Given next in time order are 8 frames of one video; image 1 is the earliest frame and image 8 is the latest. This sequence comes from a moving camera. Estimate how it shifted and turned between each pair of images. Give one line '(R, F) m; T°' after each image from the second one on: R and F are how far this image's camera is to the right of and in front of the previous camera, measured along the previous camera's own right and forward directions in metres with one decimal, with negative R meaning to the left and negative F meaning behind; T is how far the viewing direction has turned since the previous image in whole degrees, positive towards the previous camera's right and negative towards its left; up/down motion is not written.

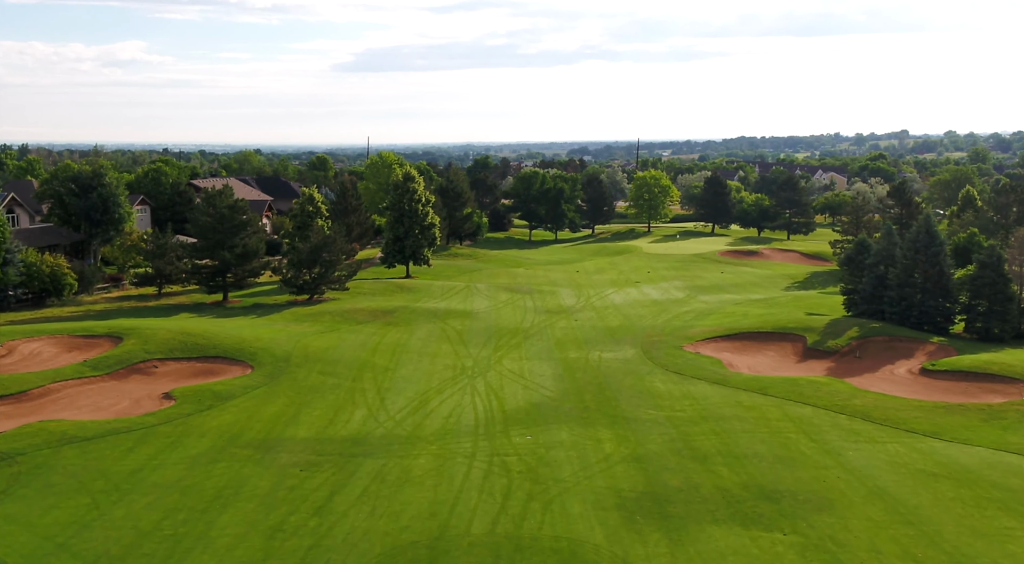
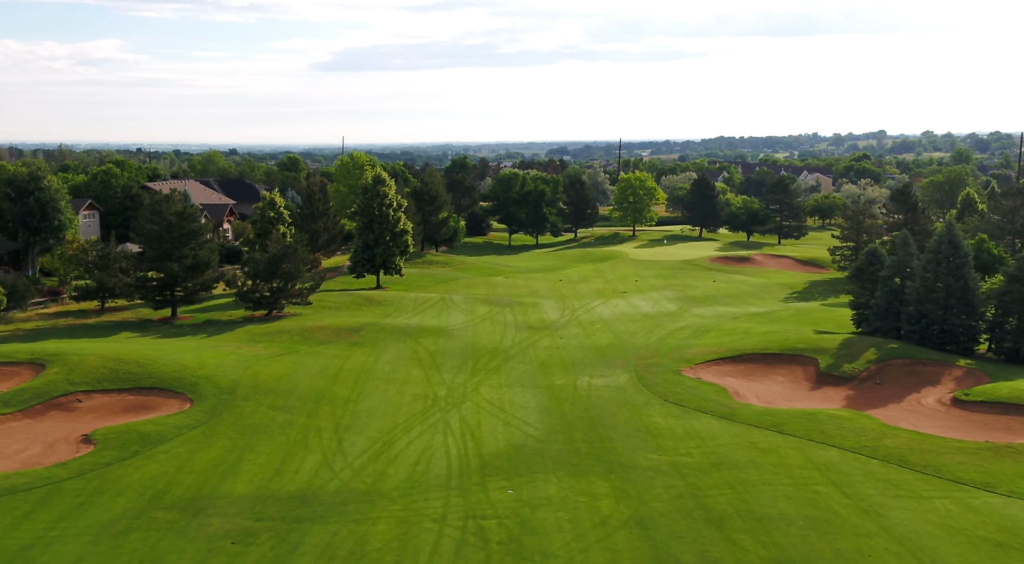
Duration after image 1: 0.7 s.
(0.0, +4.9) m; +1°
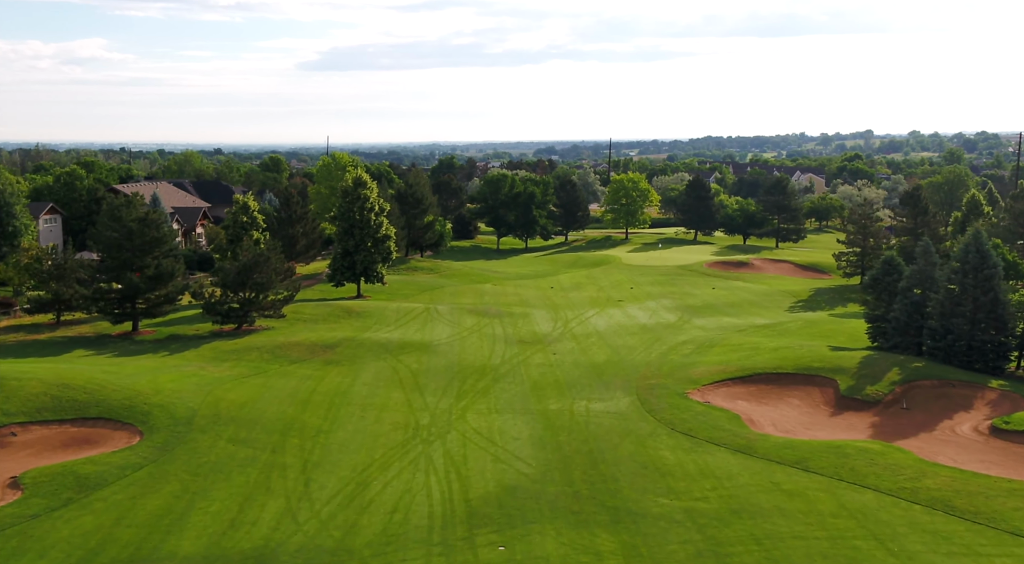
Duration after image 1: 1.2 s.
(-0.1, +3.7) m; +1°
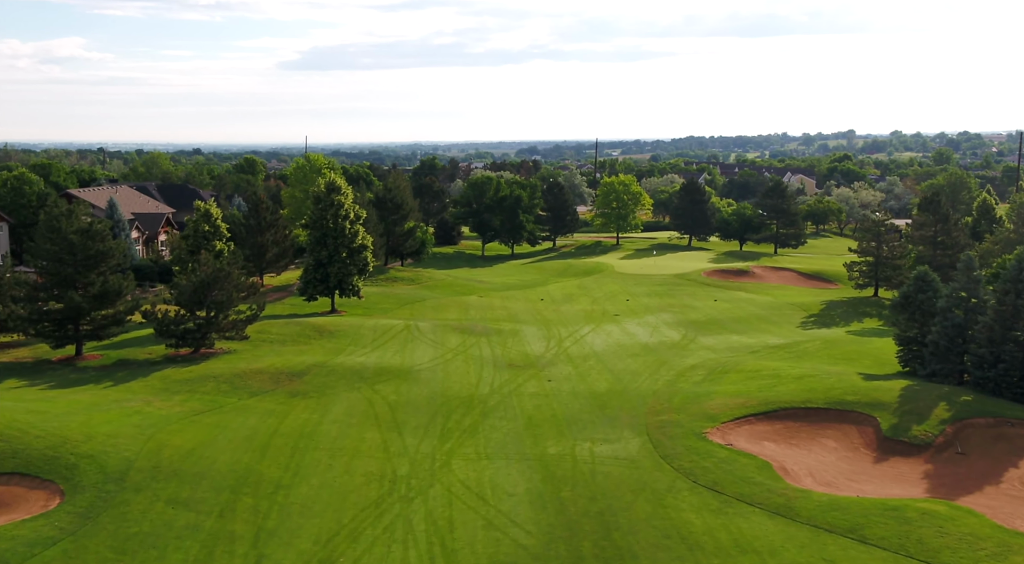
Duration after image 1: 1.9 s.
(-0.3, +4.9) m; +1°
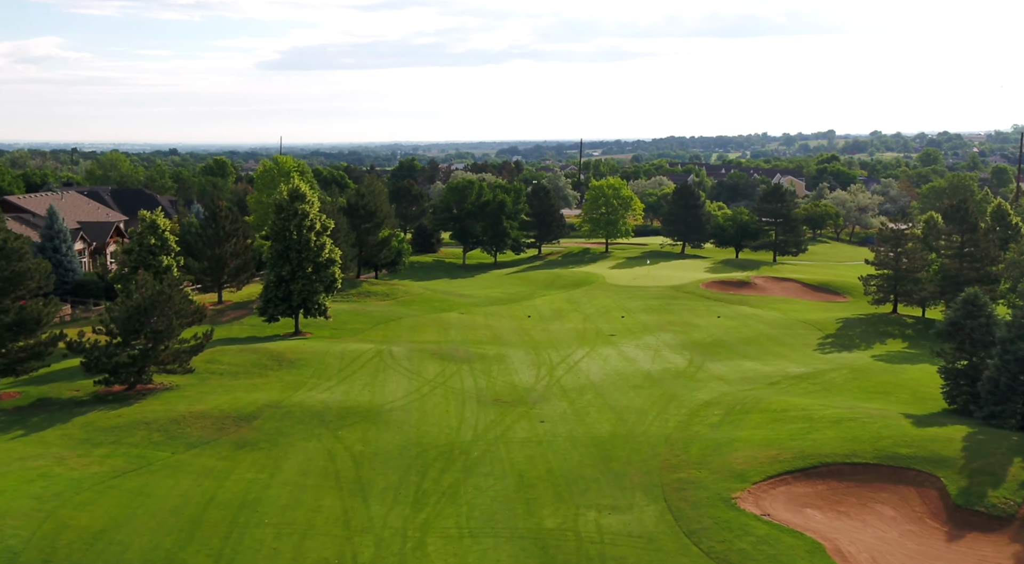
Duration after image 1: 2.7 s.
(-0.2, +5.7) m; +1°
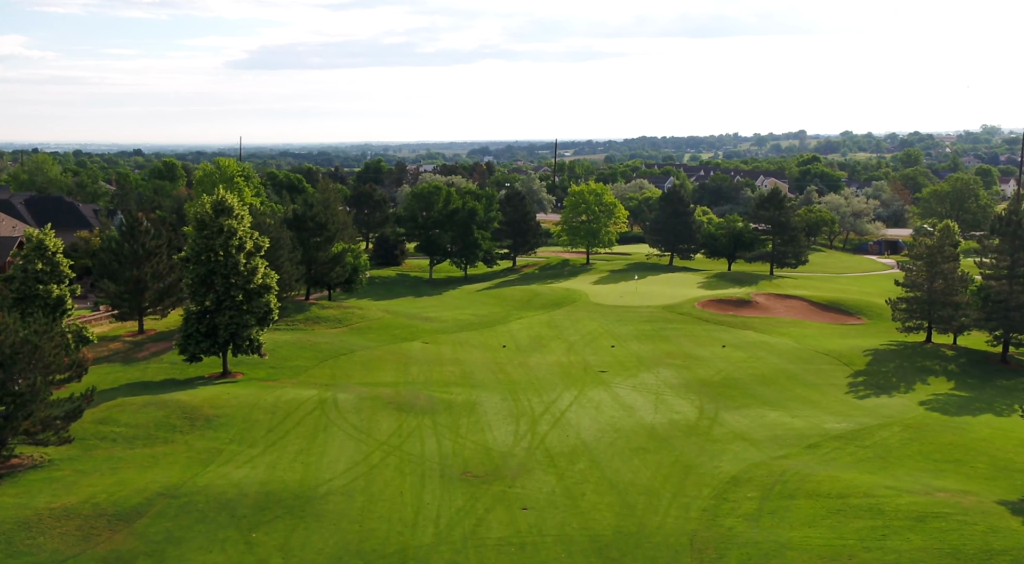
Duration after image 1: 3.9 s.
(0.0, +8.3) m; +2°
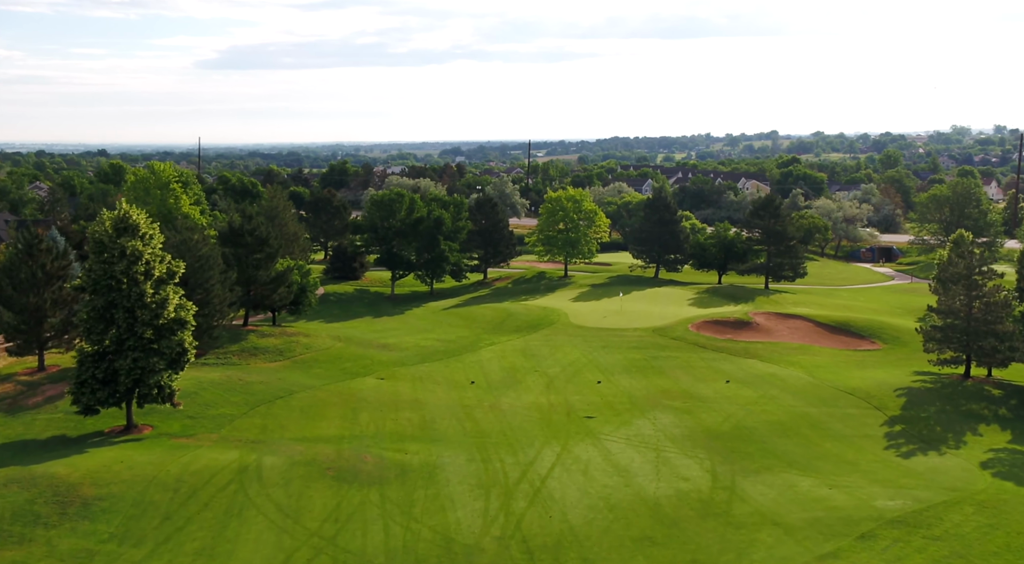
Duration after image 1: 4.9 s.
(+0.2, +7.4) m; +2°
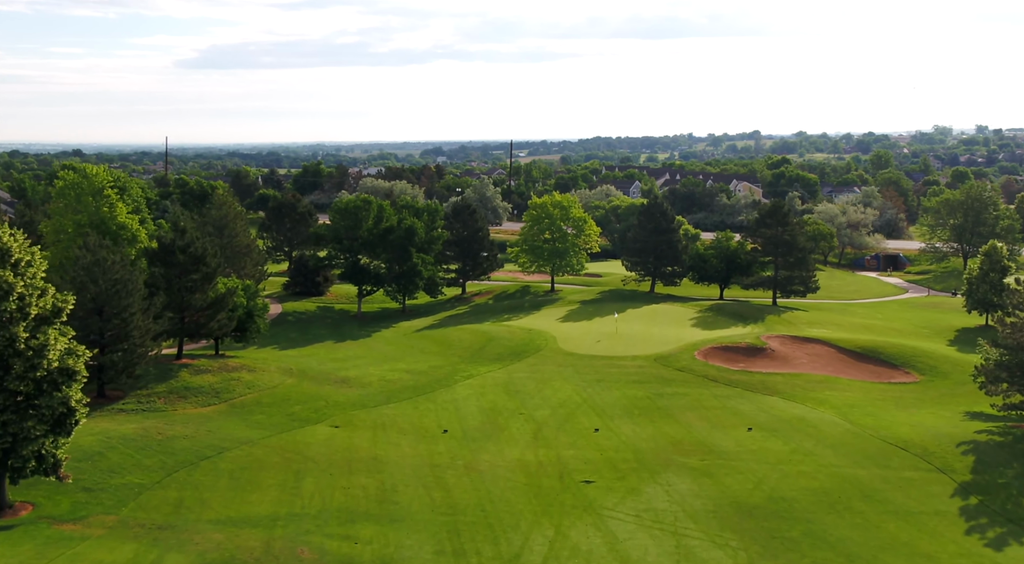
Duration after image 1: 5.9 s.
(+0.1, +7.3) m; +1°
